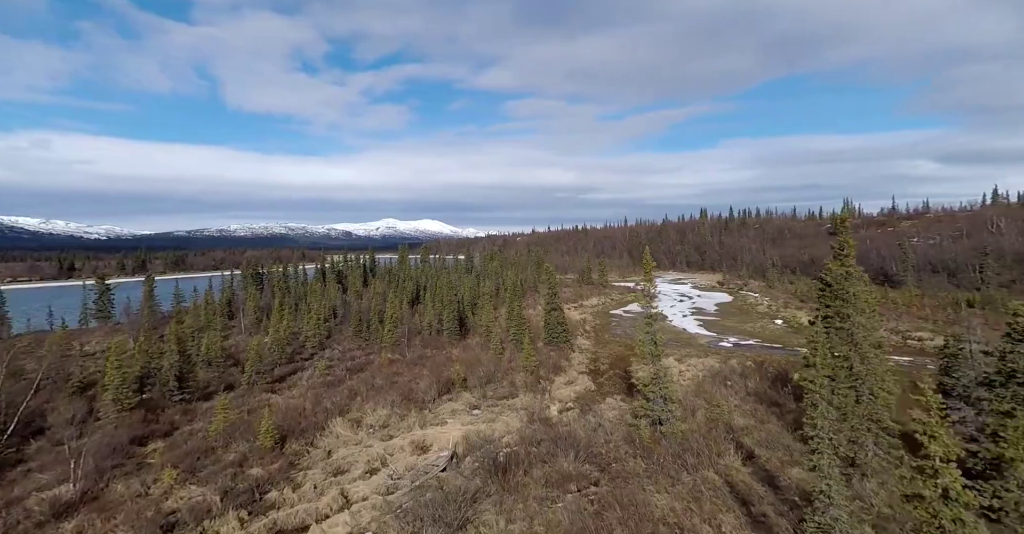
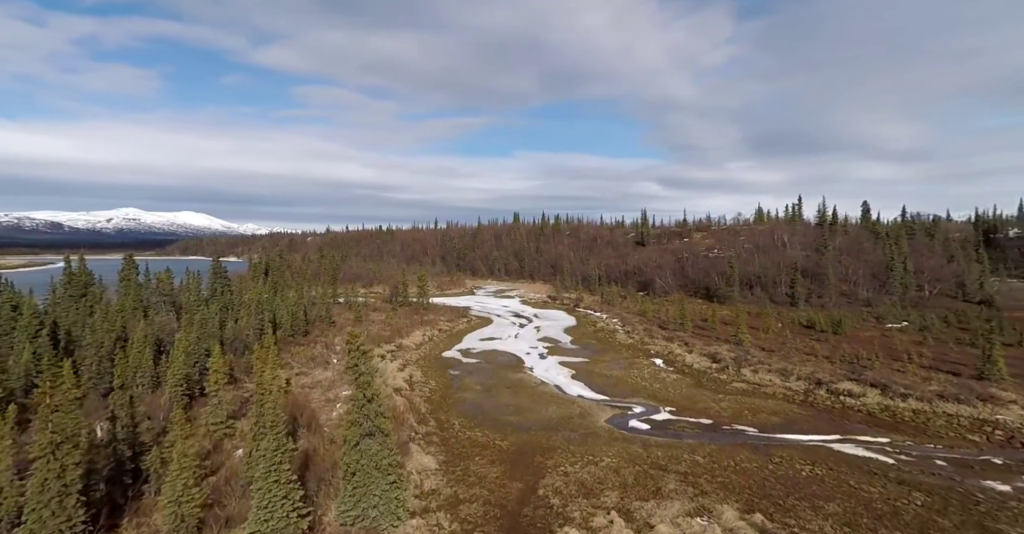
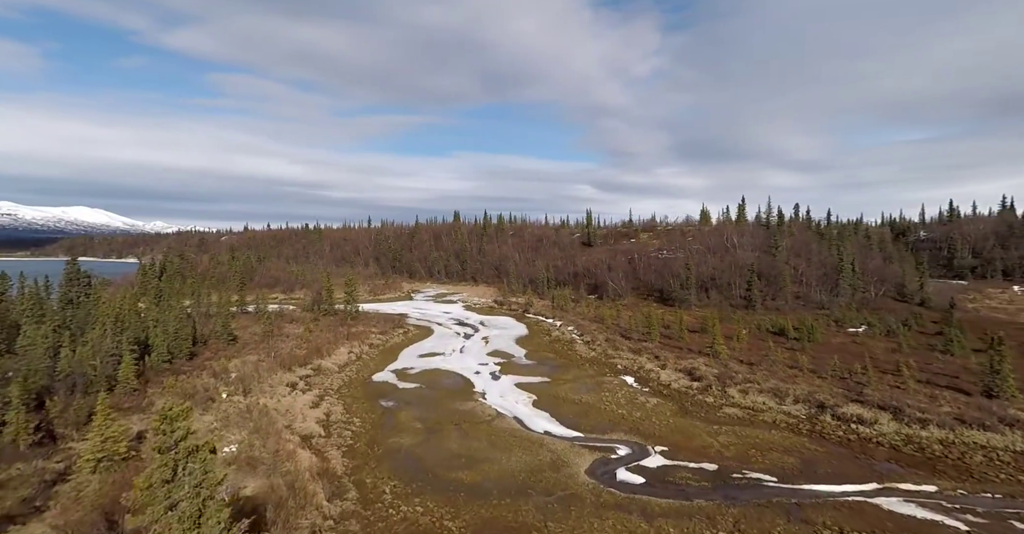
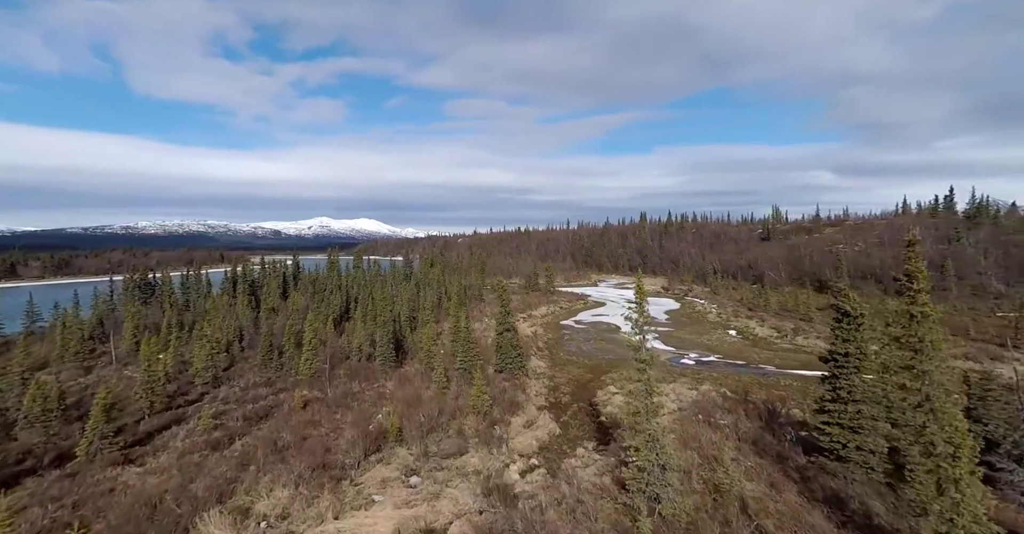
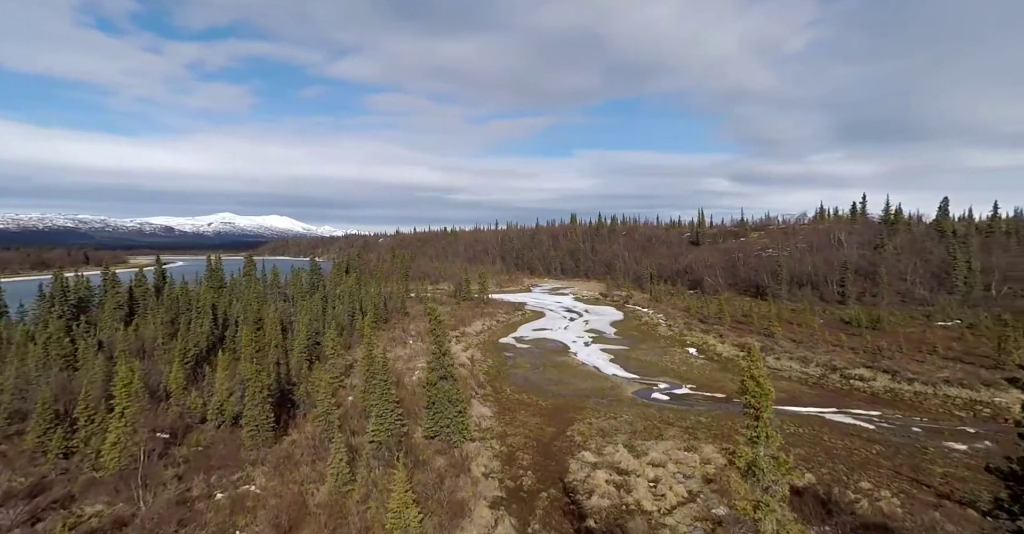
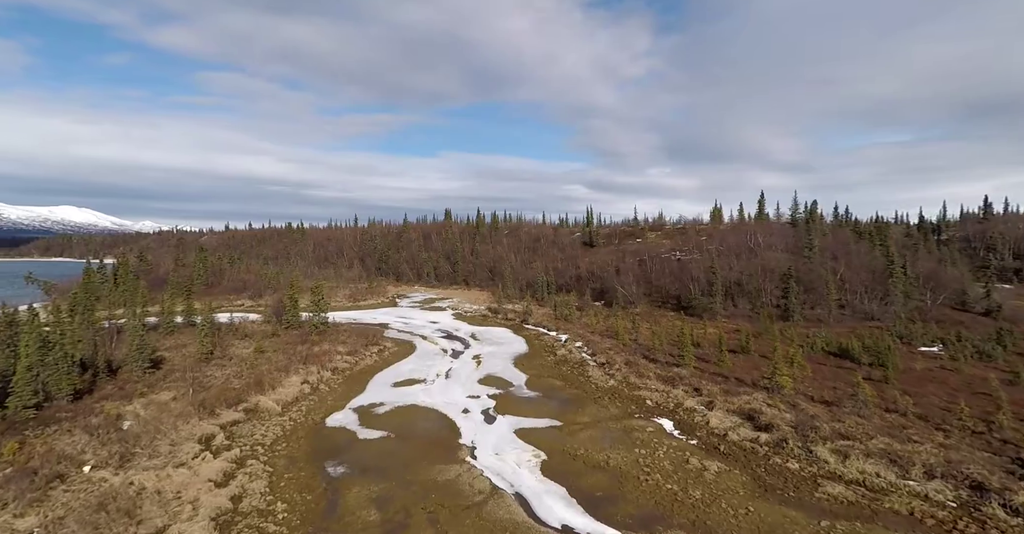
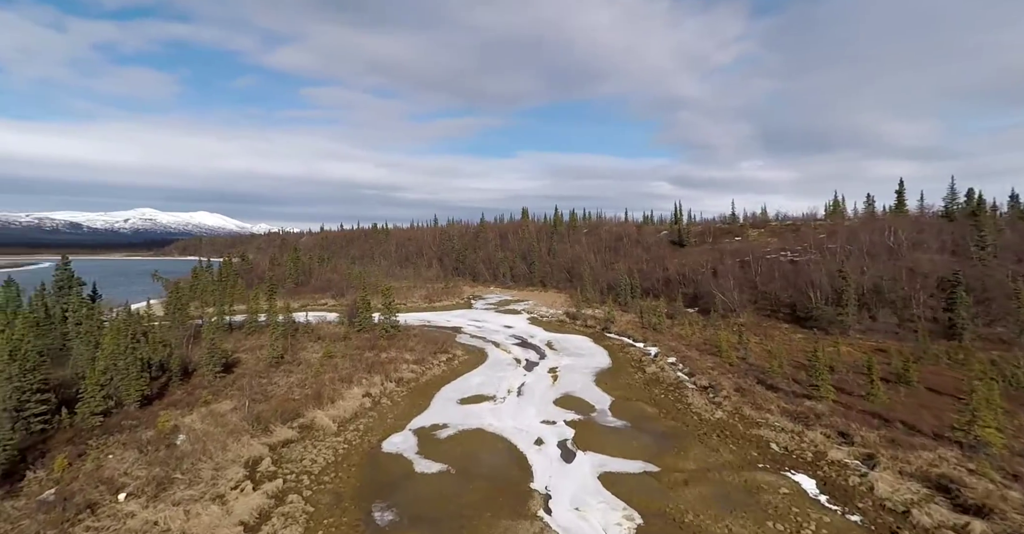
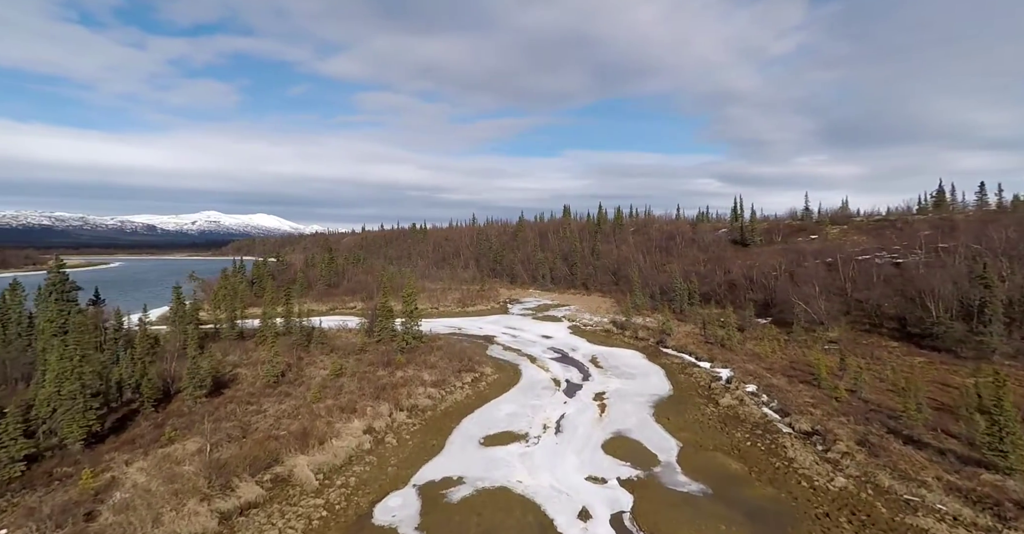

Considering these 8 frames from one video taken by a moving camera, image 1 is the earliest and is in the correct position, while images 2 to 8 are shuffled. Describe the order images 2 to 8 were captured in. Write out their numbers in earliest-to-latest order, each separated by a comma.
4, 5, 2, 3, 6, 7, 8
